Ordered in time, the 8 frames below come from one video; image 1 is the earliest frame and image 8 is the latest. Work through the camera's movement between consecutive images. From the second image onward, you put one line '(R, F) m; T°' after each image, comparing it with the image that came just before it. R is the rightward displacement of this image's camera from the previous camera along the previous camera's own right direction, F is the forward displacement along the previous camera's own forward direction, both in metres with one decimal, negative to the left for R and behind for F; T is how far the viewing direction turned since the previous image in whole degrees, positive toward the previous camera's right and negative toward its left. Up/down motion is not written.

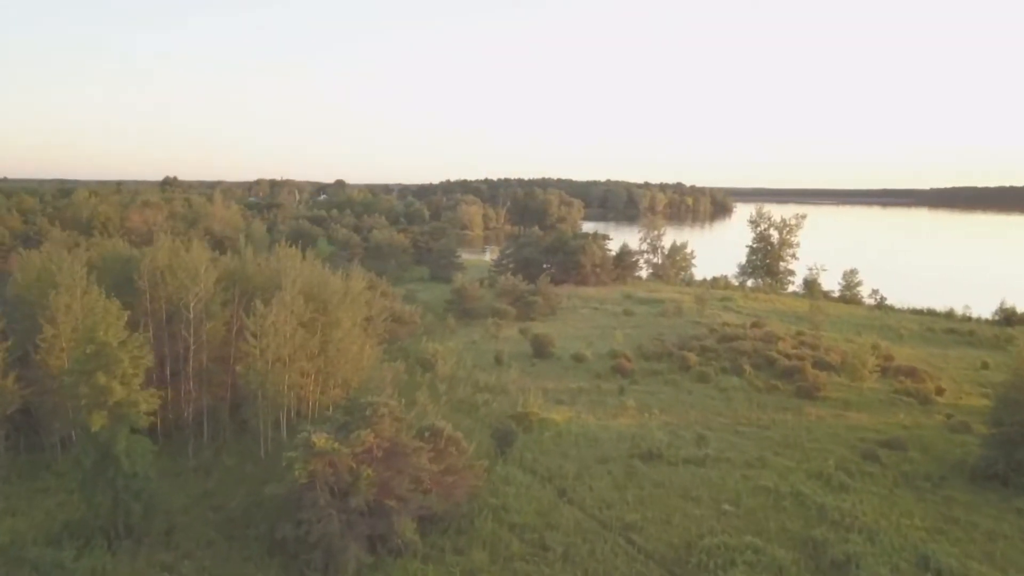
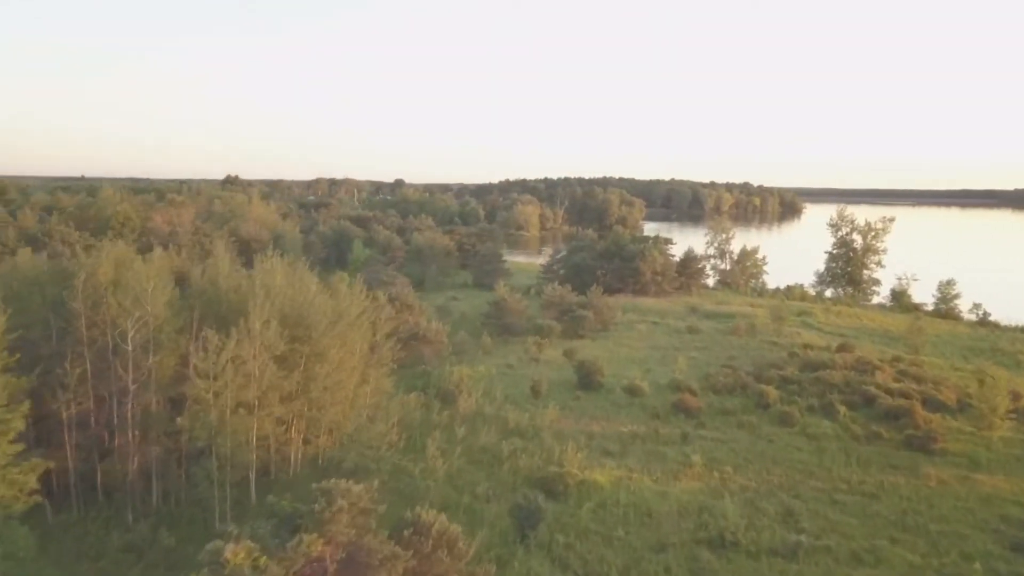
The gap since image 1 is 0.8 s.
(+0.8, +6.1) m; -4°
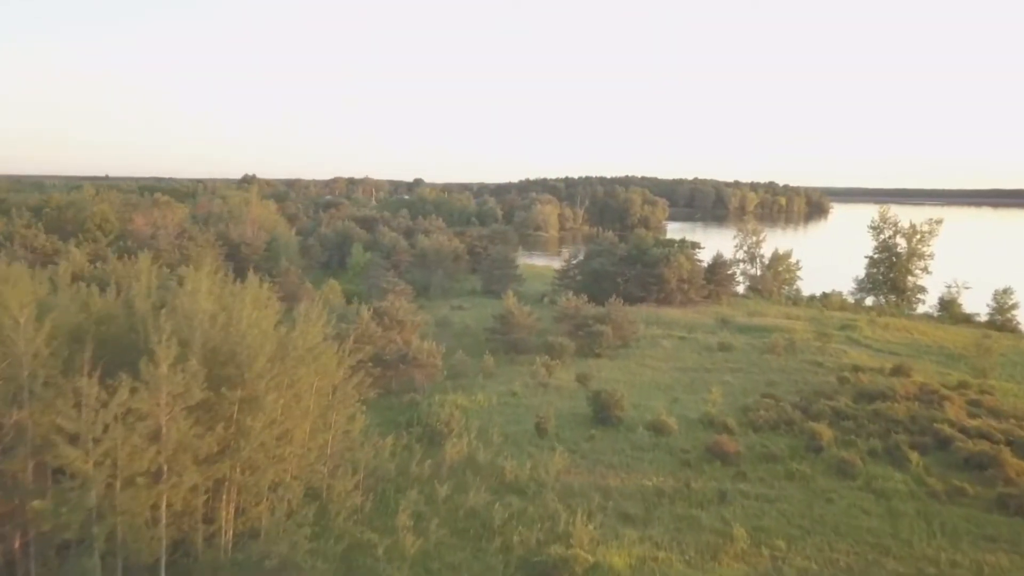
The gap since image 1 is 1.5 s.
(+0.6, +5.1) m; -2°
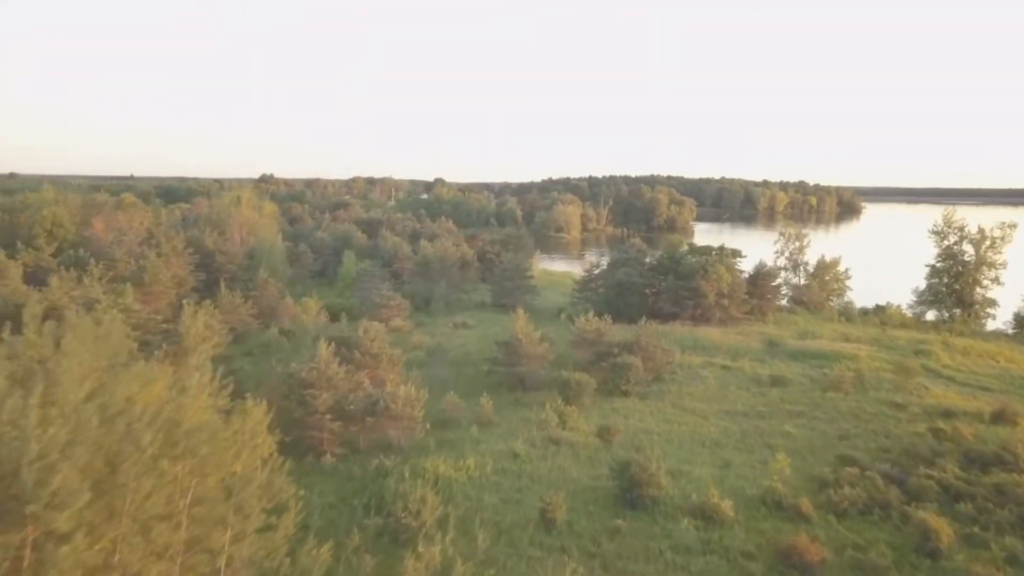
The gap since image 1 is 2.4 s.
(+0.7, +7.1) m; -2°
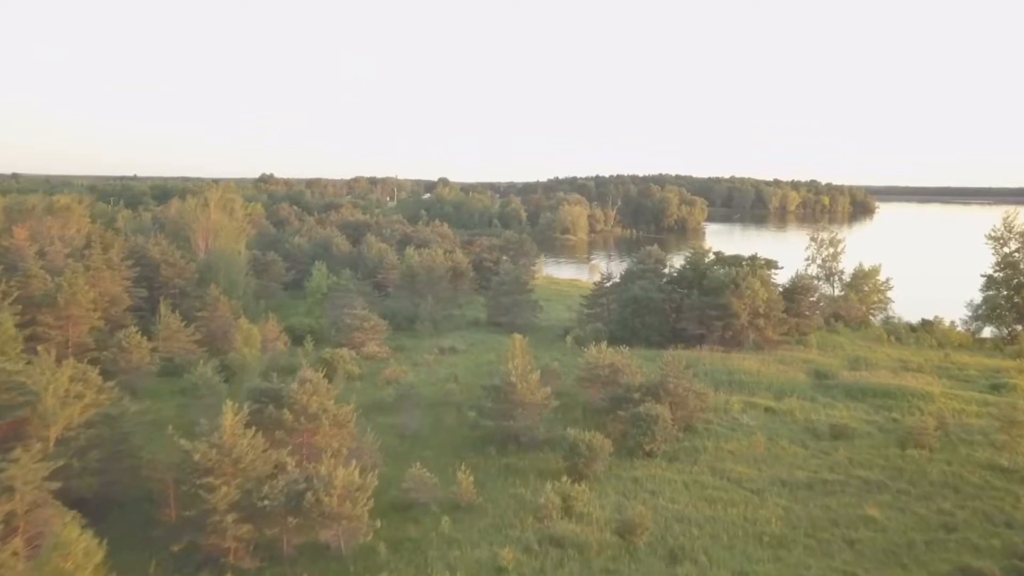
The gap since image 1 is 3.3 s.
(+0.5, +7.1) m; 0°
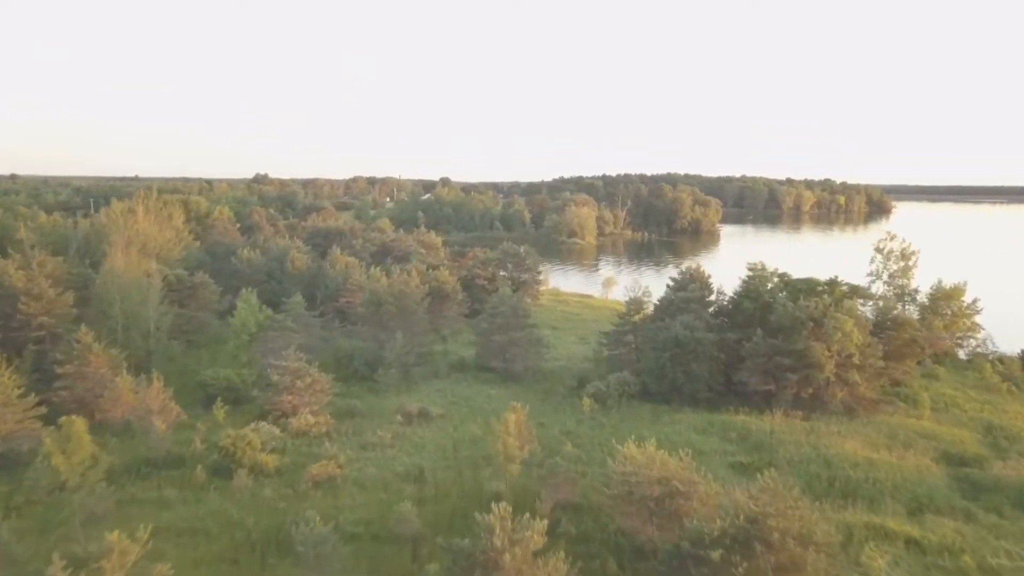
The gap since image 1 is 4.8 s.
(+0.4, +11.2) m; 0°
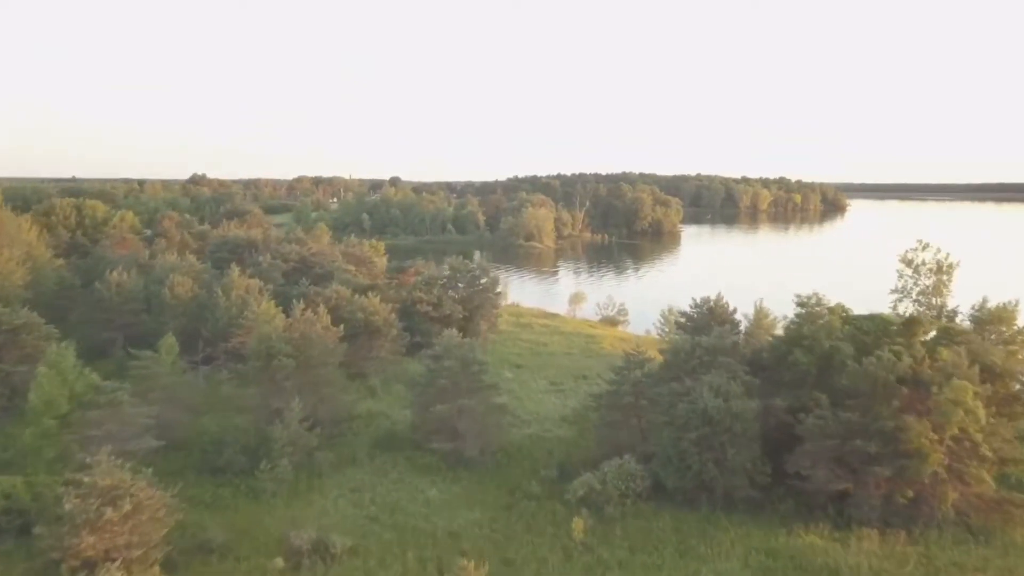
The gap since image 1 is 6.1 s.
(+0.2, +10.2) m; +3°
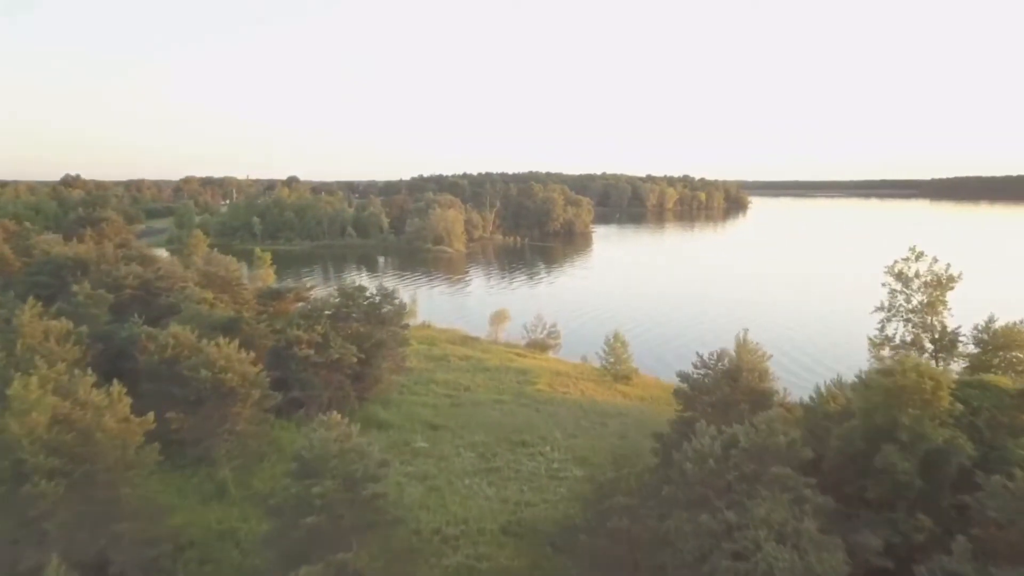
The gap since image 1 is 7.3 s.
(-0.1, +9.2) m; +7°
